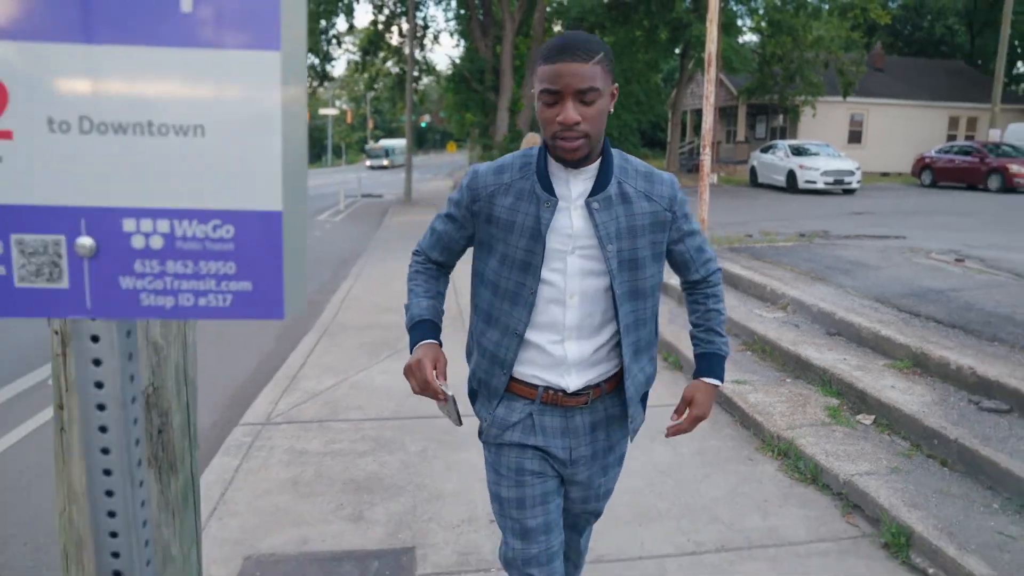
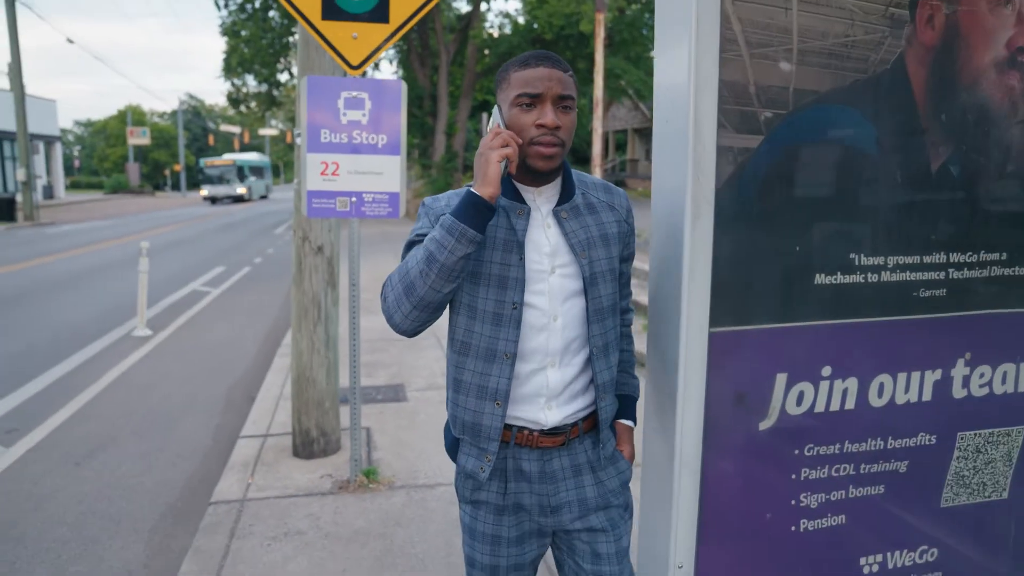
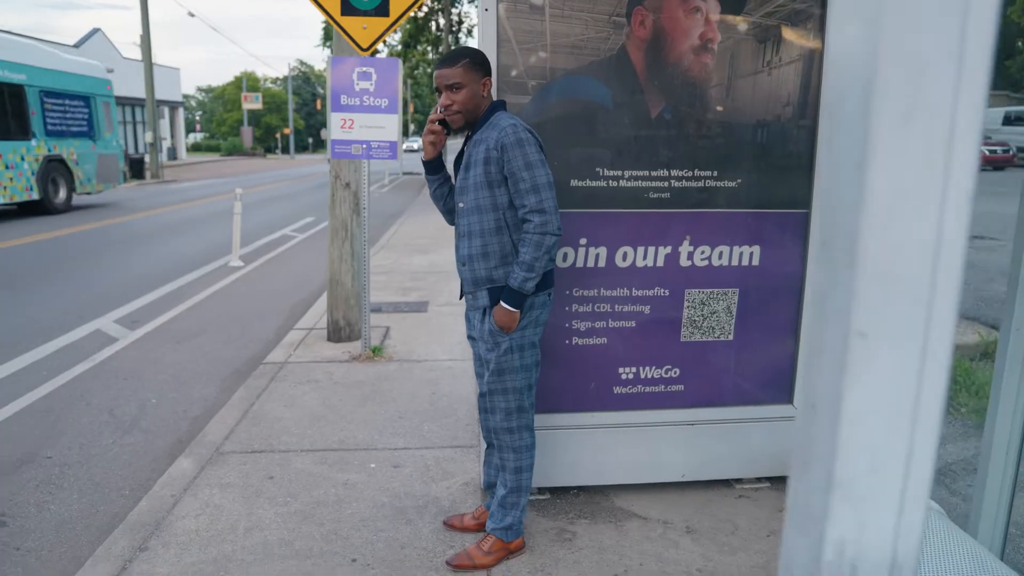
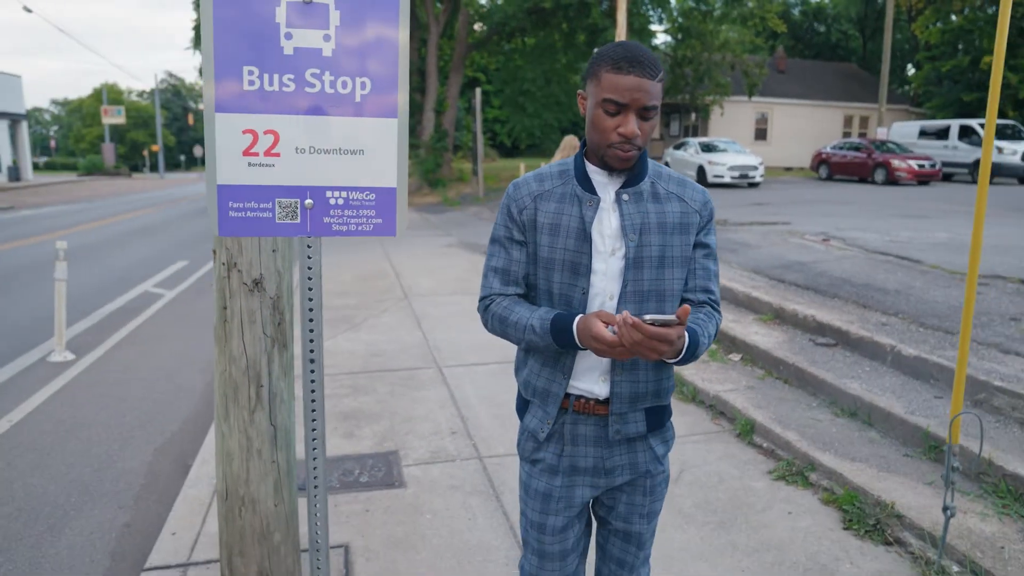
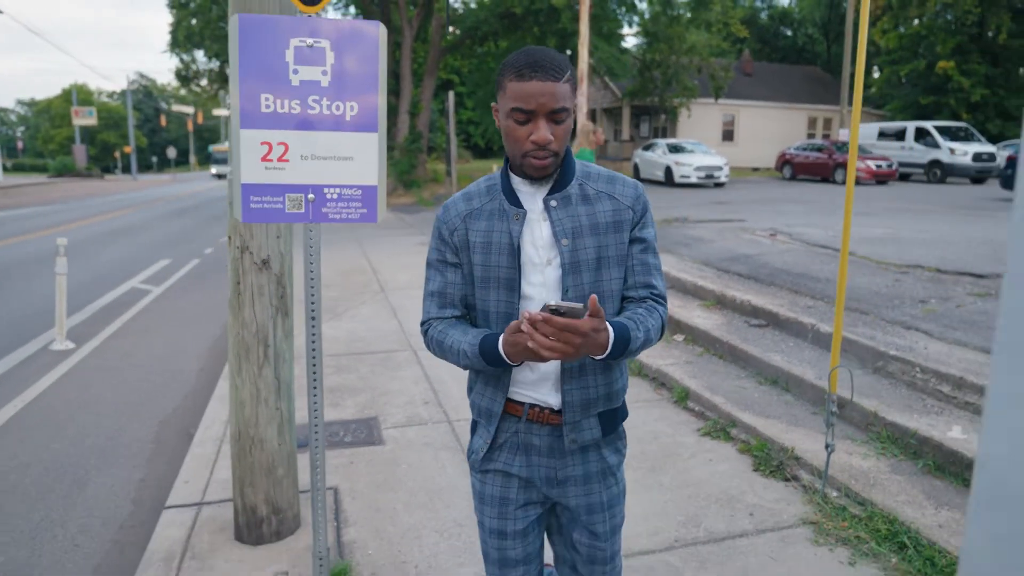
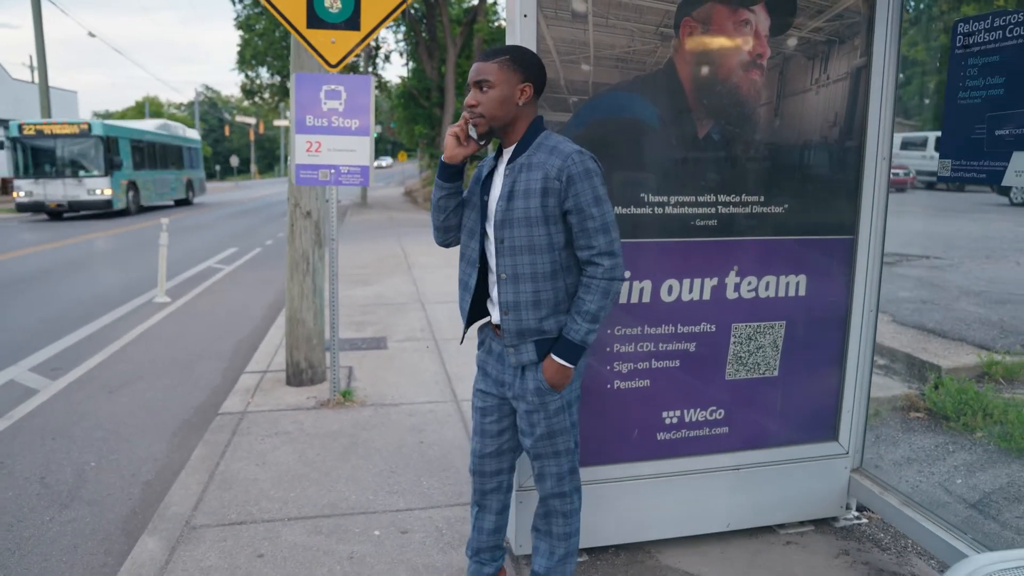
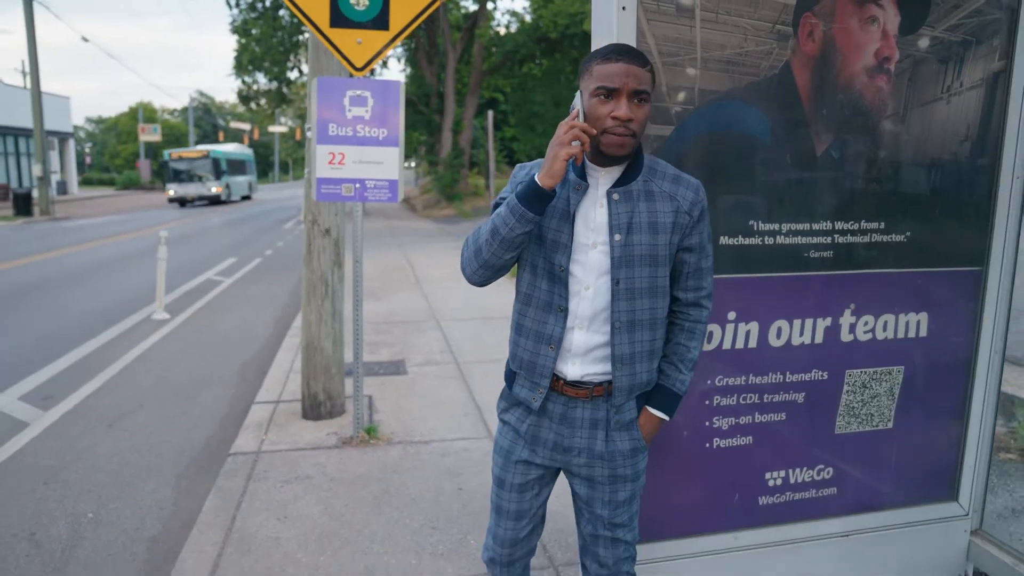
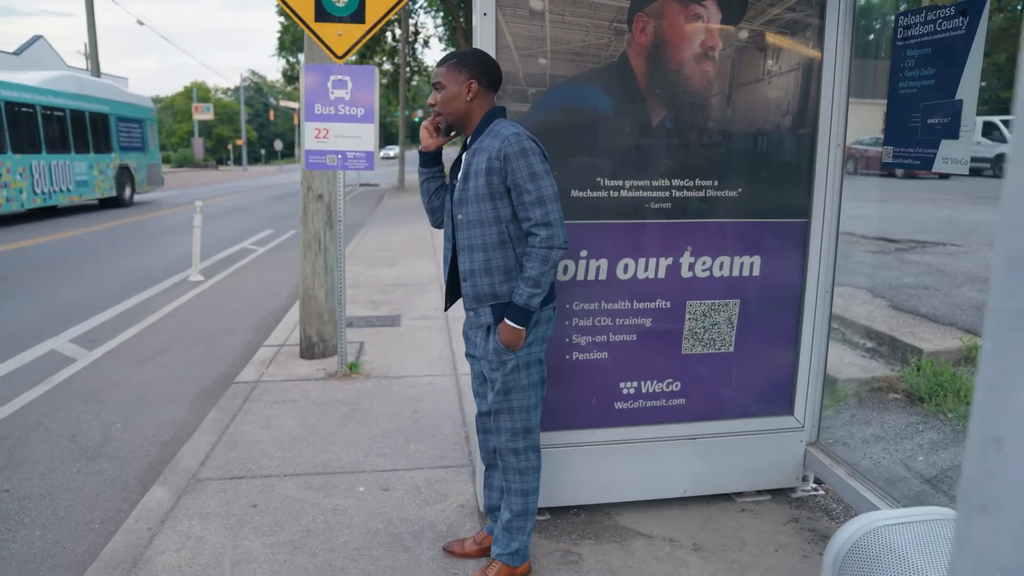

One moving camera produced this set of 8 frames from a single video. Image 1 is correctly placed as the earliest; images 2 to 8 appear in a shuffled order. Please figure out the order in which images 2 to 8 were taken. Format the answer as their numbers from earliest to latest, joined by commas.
4, 5, 2, 7, 6, 8, 3
